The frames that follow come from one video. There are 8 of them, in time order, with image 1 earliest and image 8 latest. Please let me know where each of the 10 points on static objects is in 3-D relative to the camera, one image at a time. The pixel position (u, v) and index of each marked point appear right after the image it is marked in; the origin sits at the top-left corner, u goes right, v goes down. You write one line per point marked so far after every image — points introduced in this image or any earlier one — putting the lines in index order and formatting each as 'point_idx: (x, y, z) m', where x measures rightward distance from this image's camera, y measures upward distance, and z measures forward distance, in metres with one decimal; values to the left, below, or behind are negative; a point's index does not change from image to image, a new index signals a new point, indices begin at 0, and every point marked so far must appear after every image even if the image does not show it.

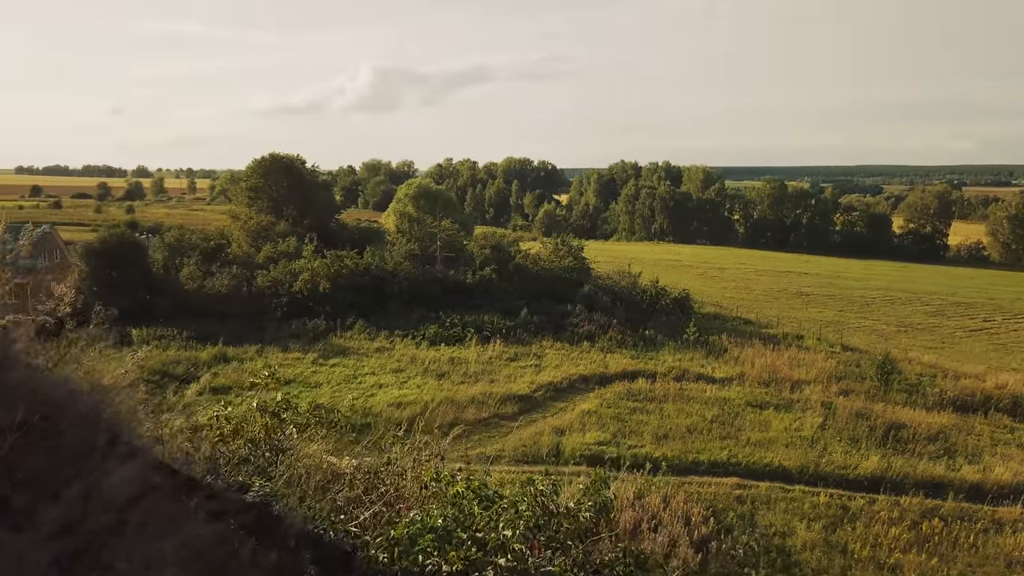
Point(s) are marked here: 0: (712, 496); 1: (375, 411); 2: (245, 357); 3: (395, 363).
0: (+3.1, -3.2, +12.9) m
1: (-2.6, -2.3, +15.9) m
2: (-6.1, -1.6, +19.0) m
3: (-2.7, -1.7, +19.1) m
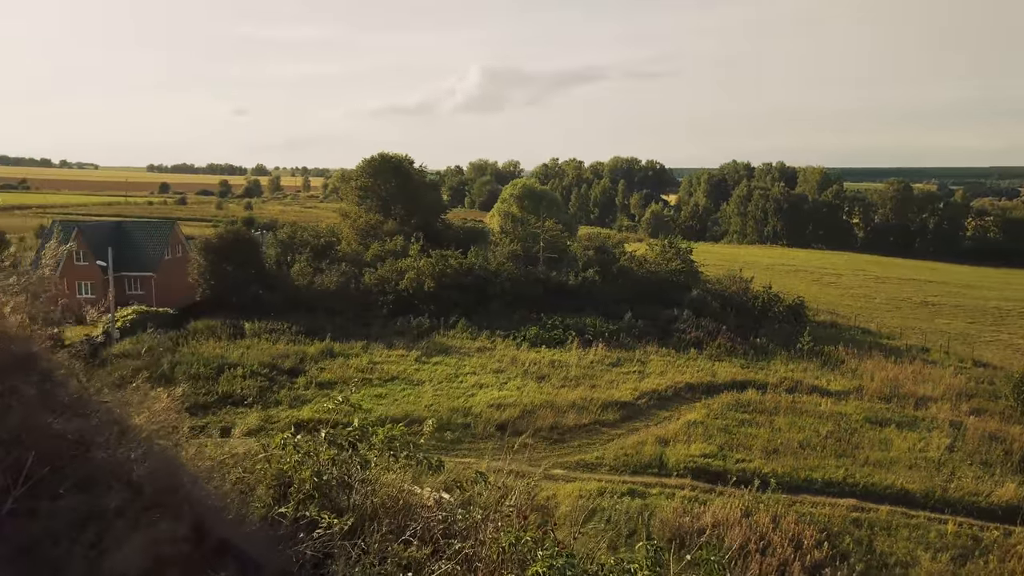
0: (+4.6, -3.4, +12.1) m
1: (-0.7, -2.4, +15.8) m
2: (-3.8, -1.5, +19.3) m
3: (-0.4, -1.7, +19.0) m
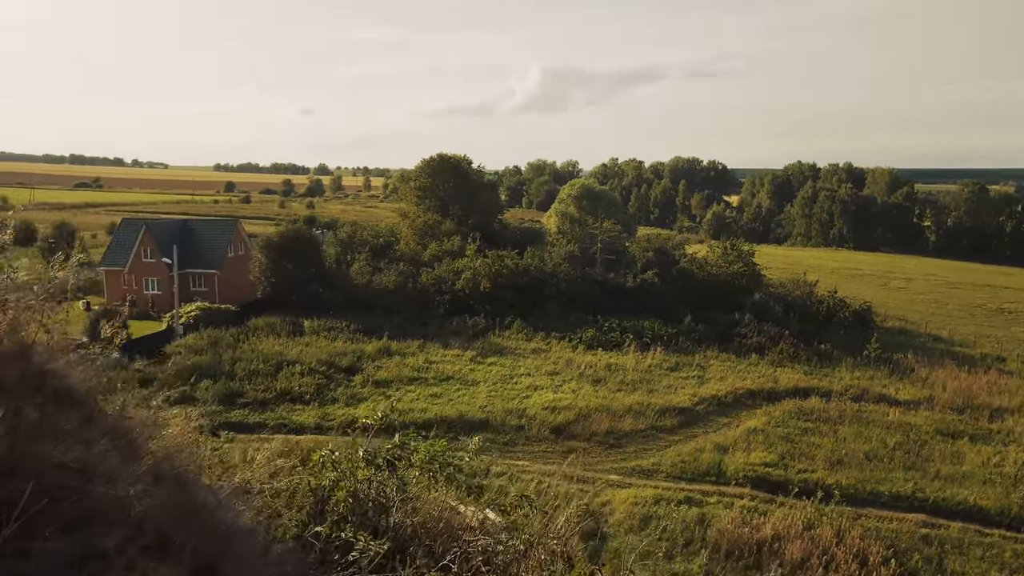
0: (+5.4, -3.5, +11.6) m
1: (+0.3, -2.4, +15.6) m
2: (-2.5, -1.5, +19.4) m
3: (+0.9, -1.8, +18.8) m
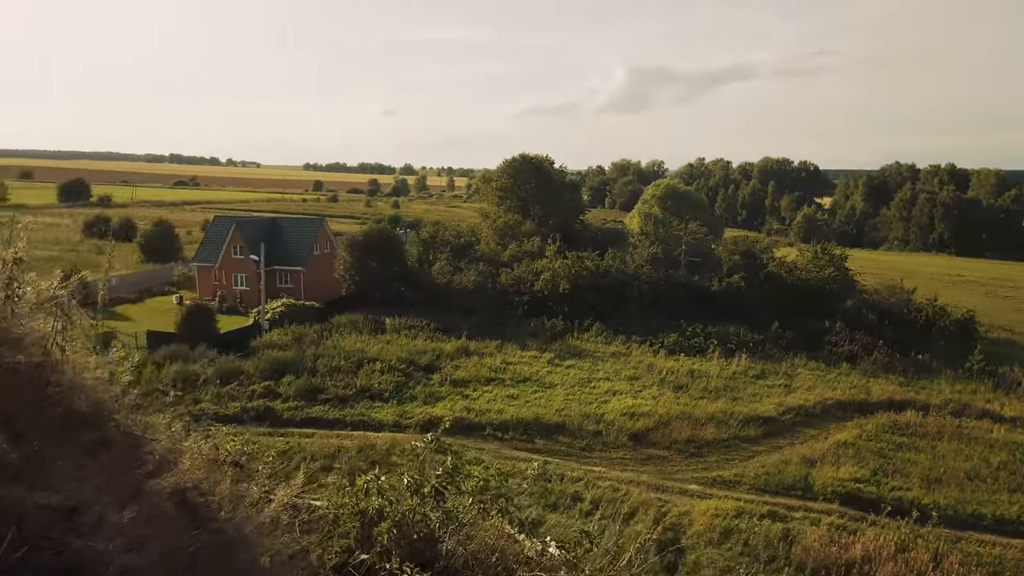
0: (+6.4, -3.6, +10.8) m
1: (+1.8, -2.4, +15.3) m
2: (-0.6, -1.5, +19.3) m
3: (+2.7, -1.8, +18.5) m
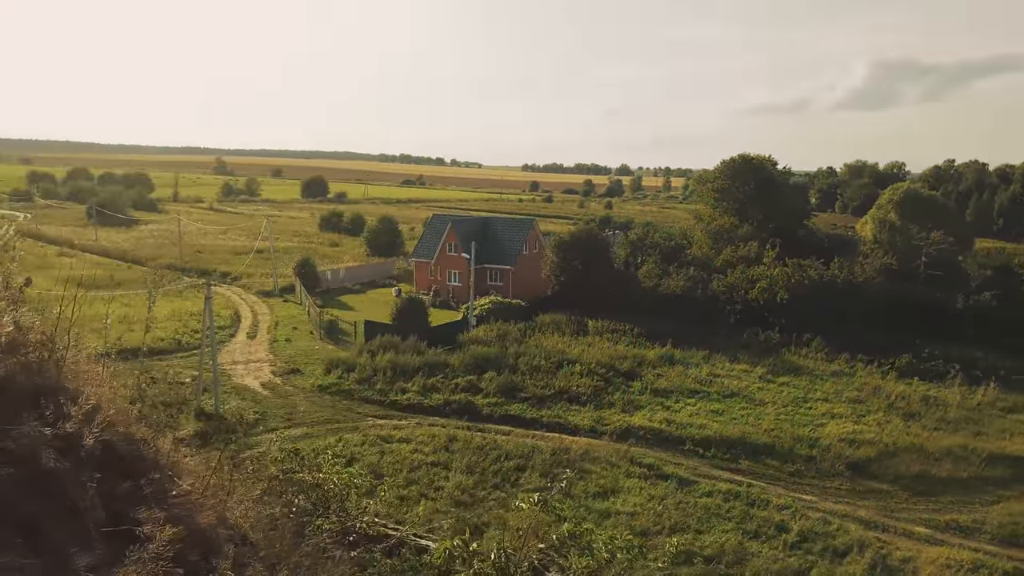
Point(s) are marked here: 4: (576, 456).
0: (+8.5, -4.0, +8.5) m
1: (+5.3, -2.6, +14.0) m
2: (+4.0, -1.7, +18.5) m
3: (+7.0, -2.1, +16.8) m
4: (+1.0, -2.6, +12.8) m
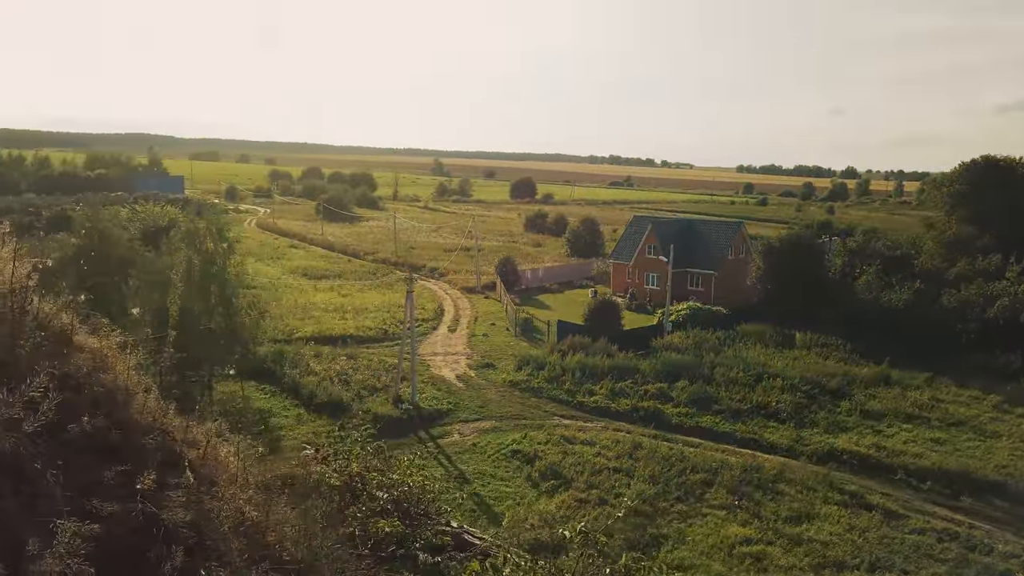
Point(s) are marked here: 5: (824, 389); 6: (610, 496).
0: (+9.9, -4.4, +6.0) m
1: (+8.2, -3.0, +12.2) m
2: (+8.1, -1.9, +16.8) m
3: (+10.5, -2.5, +14.5) m
4: (+3.8, -2.8, +12.1) m
5: (+6.1, -2.0, +16.2) m
6: (+1.3, -2.8, +11.1) m
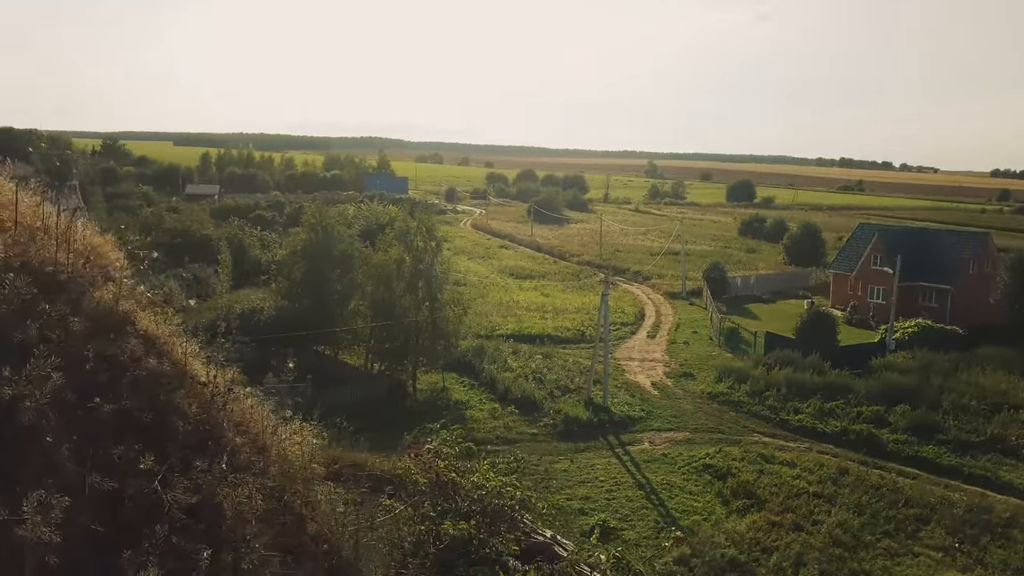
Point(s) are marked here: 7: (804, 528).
0: (+10.7, -4.8, +3.3) m
1: (+10.6, -3.4, +9.7) m
2: (+11.8, -2.4, +14.2) m
3: (+13.5, -3.1, +11.3) m
4: (+6.3, -3.0, +10.7) m
5: (+9.7, -2.3, +14.0) m
6: (+3.7, -3.0, +10.4) m
7: (+3.6, -3.0, +10.2) m
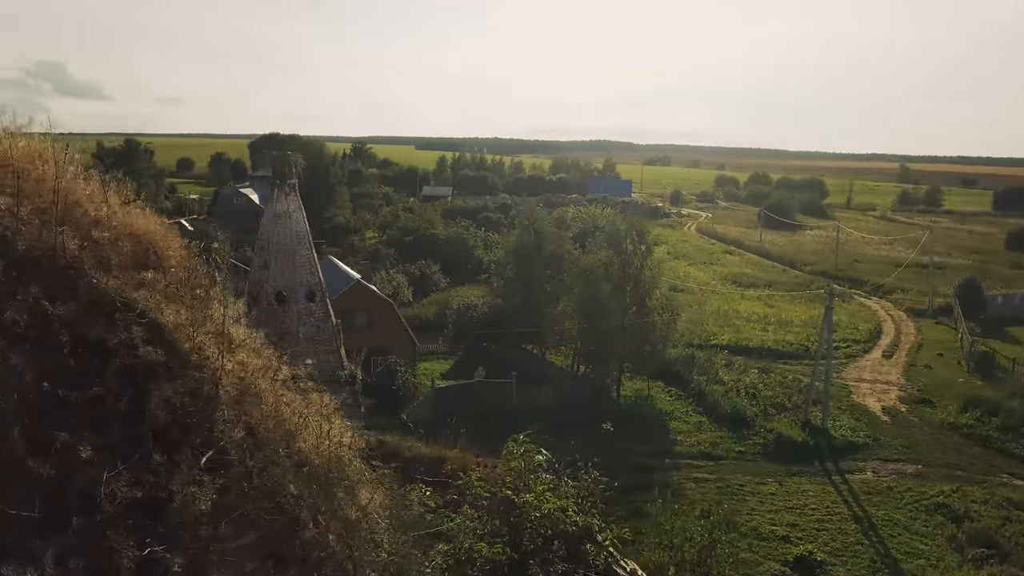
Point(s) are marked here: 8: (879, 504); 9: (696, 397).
0: (+10.6, -5.3, +0.2) m
1: (+12.3, -3.9, +6.3) m
2: (+14.7, -3.0, +10.3) m
3: (+15.6, -3.7, +7.1) m
4: (+8.5, -3.4, +8.5) m
5: (+12.7, -2.9, +10.7) m
6: (+5.9, -3.2, +8.9) m
7: (+5.8, -3.2, +8.8) m
8: (+4.7, -2.8, +10.6) m
9: (+3.0, -1.8, +13.7) m
